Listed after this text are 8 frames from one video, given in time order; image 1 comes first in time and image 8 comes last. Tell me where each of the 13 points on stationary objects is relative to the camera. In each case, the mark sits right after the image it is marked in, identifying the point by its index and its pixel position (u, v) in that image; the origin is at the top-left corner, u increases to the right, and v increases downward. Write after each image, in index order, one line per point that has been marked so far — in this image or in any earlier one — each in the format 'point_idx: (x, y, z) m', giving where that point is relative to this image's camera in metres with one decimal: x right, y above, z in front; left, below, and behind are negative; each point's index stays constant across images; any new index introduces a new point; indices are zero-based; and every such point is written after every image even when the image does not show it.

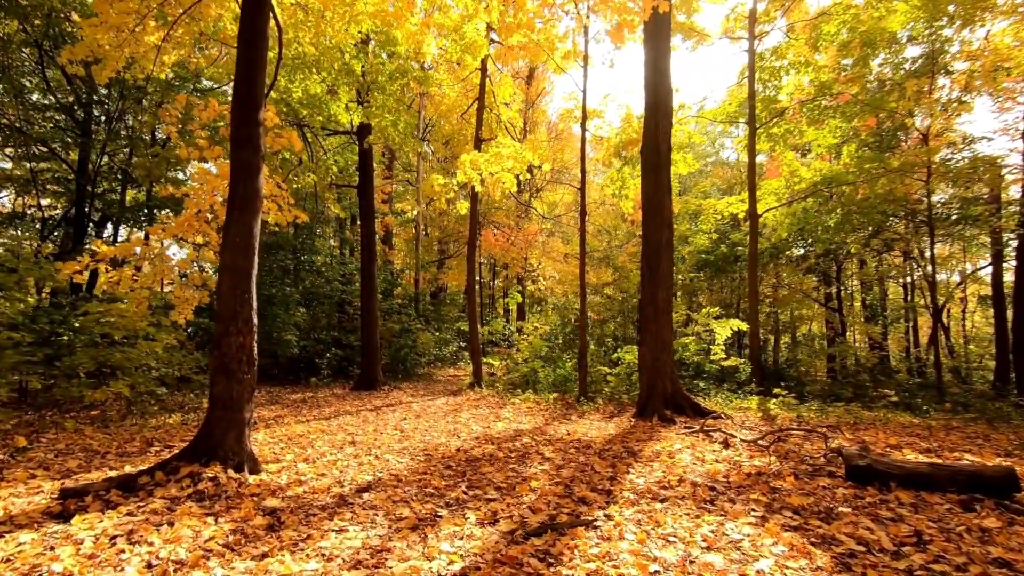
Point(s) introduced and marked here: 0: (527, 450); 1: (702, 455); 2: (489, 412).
0: (+0.2, -1.9, +5.4) m
1: (+2.1, -1.9, +5.1) m
2: (-0.4, -2.3, +8.5) m
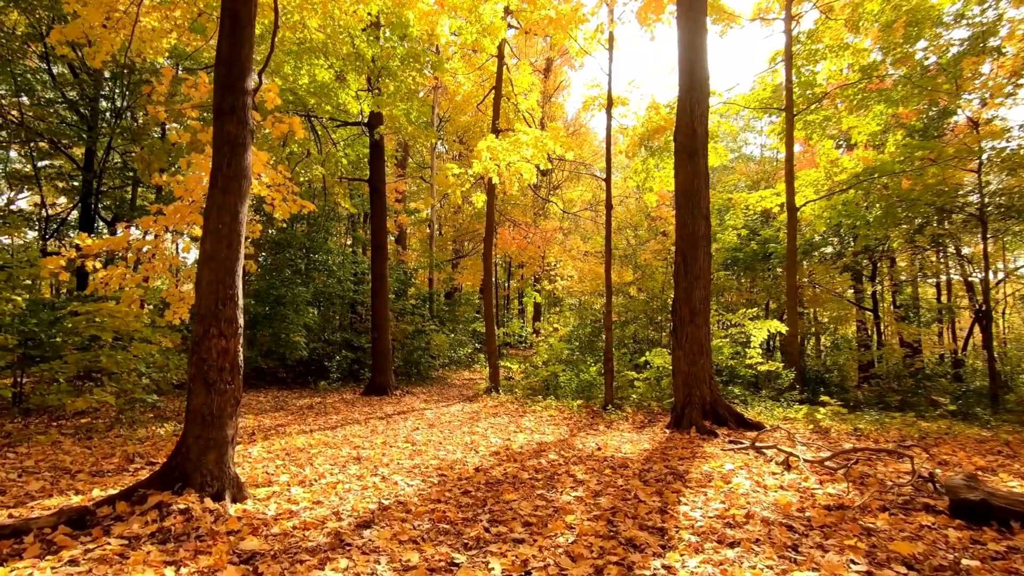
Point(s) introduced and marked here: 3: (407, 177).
0: (+0.5, -1.9, +4.7) m
1: (+2.4, -1.8, +4.3) m
2: (-0.1, -2.3, +7.9) m
3: (-4.2, +4.3, +18.2) m
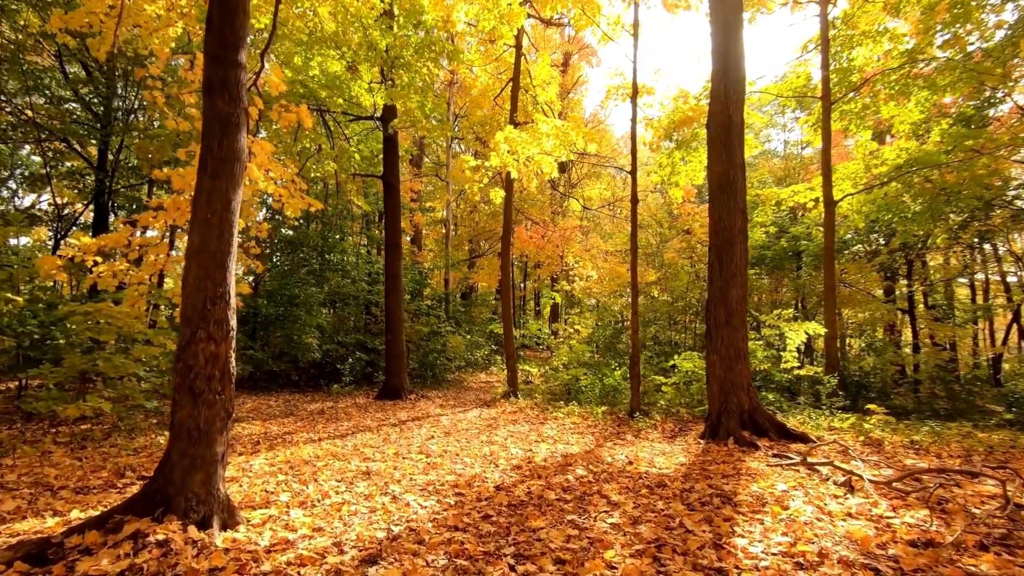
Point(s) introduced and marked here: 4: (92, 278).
0: (+0.7, -1.9, +4.2) m
1: (+2.6, -1.8, +3.8) m
2: (+0.3, -2.3, +7.4) m
3: (-3.5, +4.3, +17.8) m
4: (-5.1, +0.1, +5.6) m
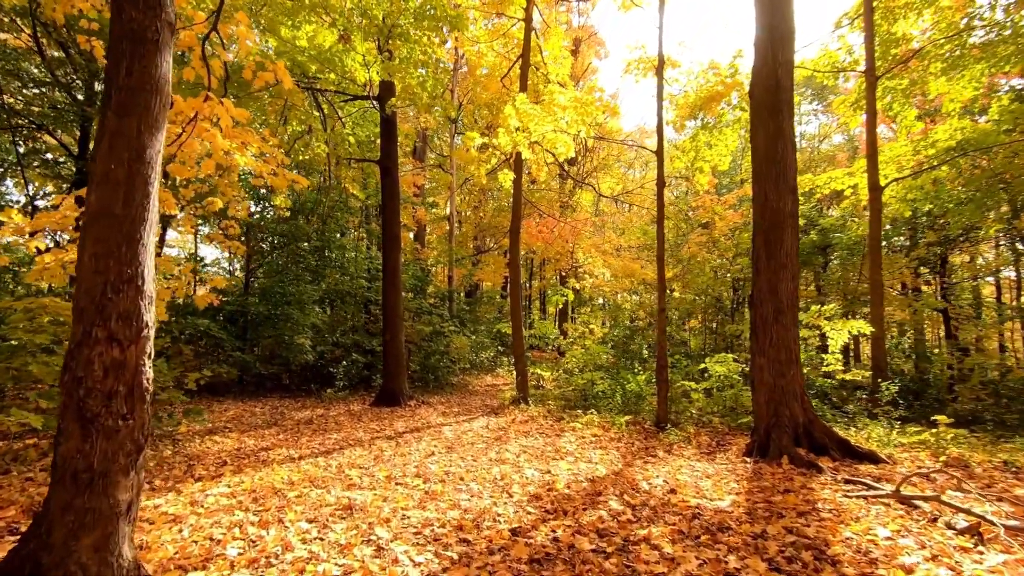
0: (+0.8, -1.8, +3.3) m
1: (+2.7, -1.7, +2.8) m
2: (+0.4, -2.2, +6.4) m
3: (-3.2, +4.4, +16.9) m
4: (-5.0, +0.2, +4.7) m
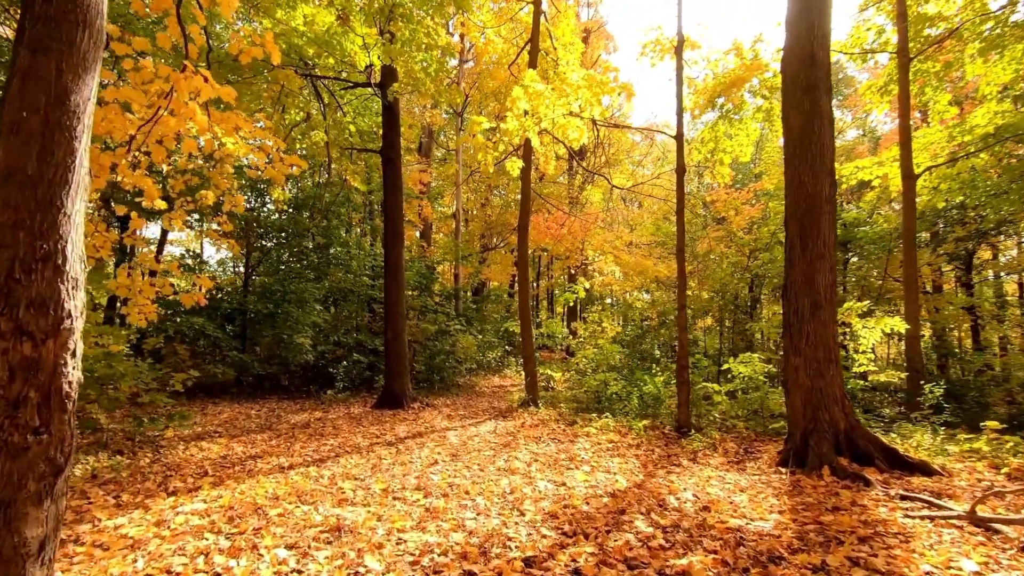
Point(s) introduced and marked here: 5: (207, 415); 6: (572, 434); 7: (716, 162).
0: (+0.9, -1.7, +2.8) m
1: (+2.8, -1.6, +2.3) m
2: (+0.6, -2.1, +5.9) m
3: (-3.0, +4.5, +16.5) m
4: (-4.9, +0.3, +4.3) m
5: (-4.9, -2.0, +7.3) m
6: (+0.9, -2.2, +6.8) m
7: (+4.5, +2.8, +10.2) m
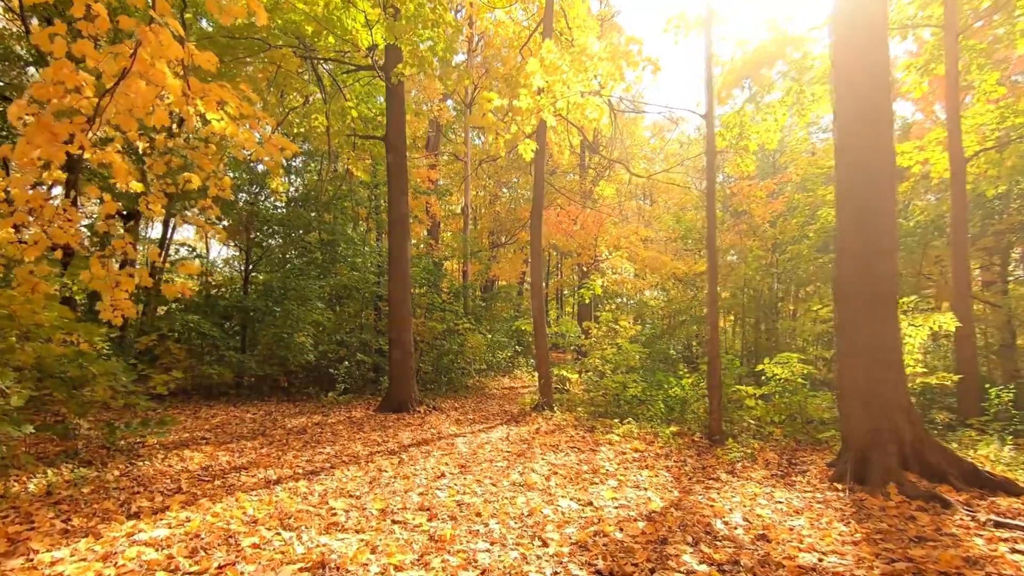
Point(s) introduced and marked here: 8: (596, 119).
0: (+1.0, -1.6, +2.2) m
1: (+2.9, -1.5, +1.6) m
2: (+0.7, -2.0, +5.3) m
3: (-2.6, +4.6, +15.9) m
4: (-4.7, +0.4, +3.8) m
5: (-4.7, -2.0, +6.8) m
6: (+1.1, -2.1, +6.2) m
7: (+4.8, +2.9, +9.5) m
8: (+1.3, +2.6, +7.0) m
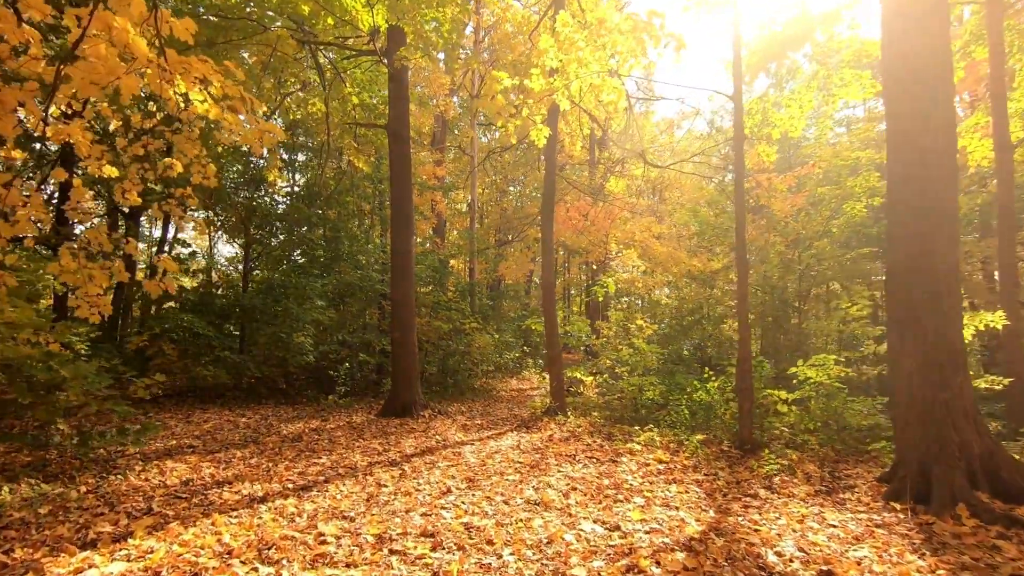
0: (+1.1, -1.5, +1.7) m
1: (+3.0, -1.4, +1.1) m
2: (+0.9, -1.9, +4.8) m
3: (-2.3, +4.6, +15.5) m
4: (-4.6, +0.4, +3.4) m
5: (-4.5, -1.9, +6.4) m
6: (+1.2, -2.0, +5.7) m
7: (+5.0, +3.0, +9.0) m
8: (+1.4, +2.6, +6.5) m
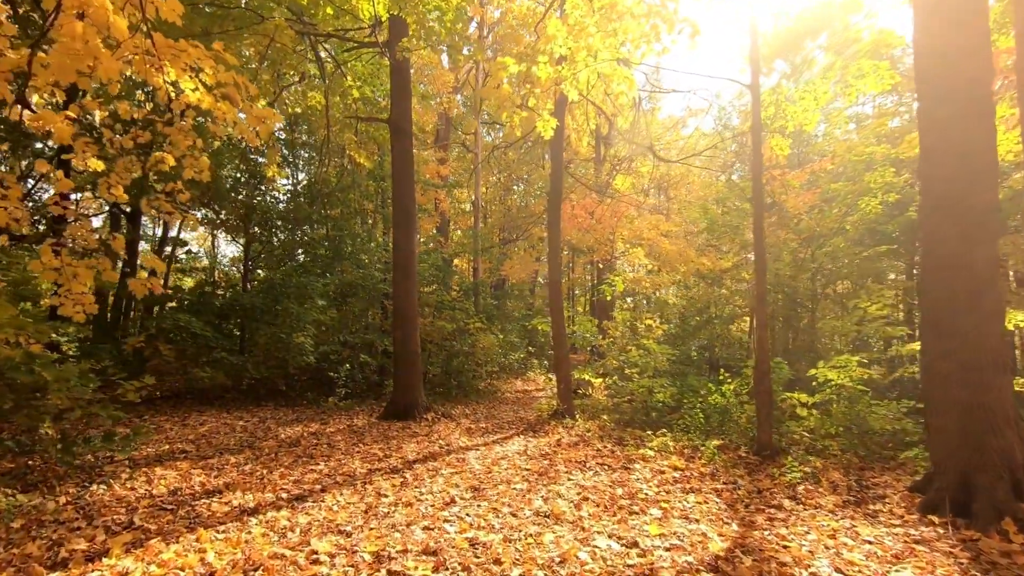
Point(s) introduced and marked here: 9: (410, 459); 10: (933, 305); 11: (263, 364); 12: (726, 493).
0: (+1.2, -1.5, +1.4) m
1: (+3.0, -1.4, +0.8) m
2: (+1.0, -1.9, +4.5) m
3: (-2.2, +4.6, +15.2) m
4: (-4.6, +0.4, +3.1) m
5: (-4.4, -1.9, +6.2) m
6: (+1.3, -2.0, +5.4) m
7: (+5.1, +3.0, +8.7) m
8: (+1.5, +2.7, +6.2) m
9: (-1.1, -1.9, +5.1) m
10: (+3.7, -0.1, +4.0) m
11: (-4.8, -1.5, +8.9) m
12: (+2.0, -1.9, +4.4) m
